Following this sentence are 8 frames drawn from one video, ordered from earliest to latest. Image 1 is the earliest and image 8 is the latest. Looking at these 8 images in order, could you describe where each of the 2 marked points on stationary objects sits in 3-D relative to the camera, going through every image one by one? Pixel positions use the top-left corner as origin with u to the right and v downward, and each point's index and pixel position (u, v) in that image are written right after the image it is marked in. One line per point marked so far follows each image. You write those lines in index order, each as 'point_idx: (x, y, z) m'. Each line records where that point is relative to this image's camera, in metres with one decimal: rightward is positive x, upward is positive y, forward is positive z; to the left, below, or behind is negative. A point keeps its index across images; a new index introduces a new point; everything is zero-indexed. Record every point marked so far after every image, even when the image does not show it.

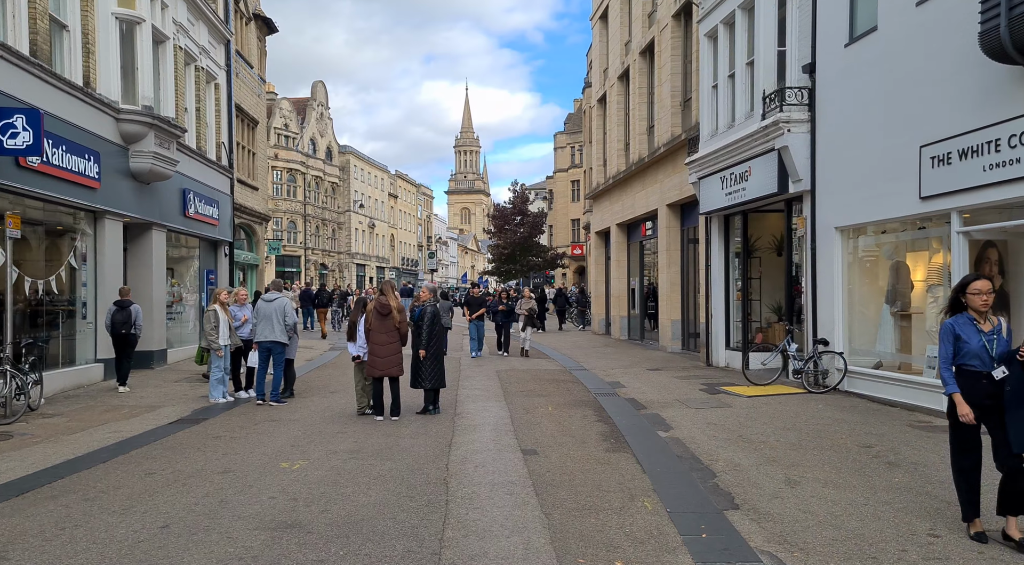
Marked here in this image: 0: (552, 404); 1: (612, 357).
0: (+0.6, -1.8, +10.8) m
1: (+2.4, -1.8, +17.6) m
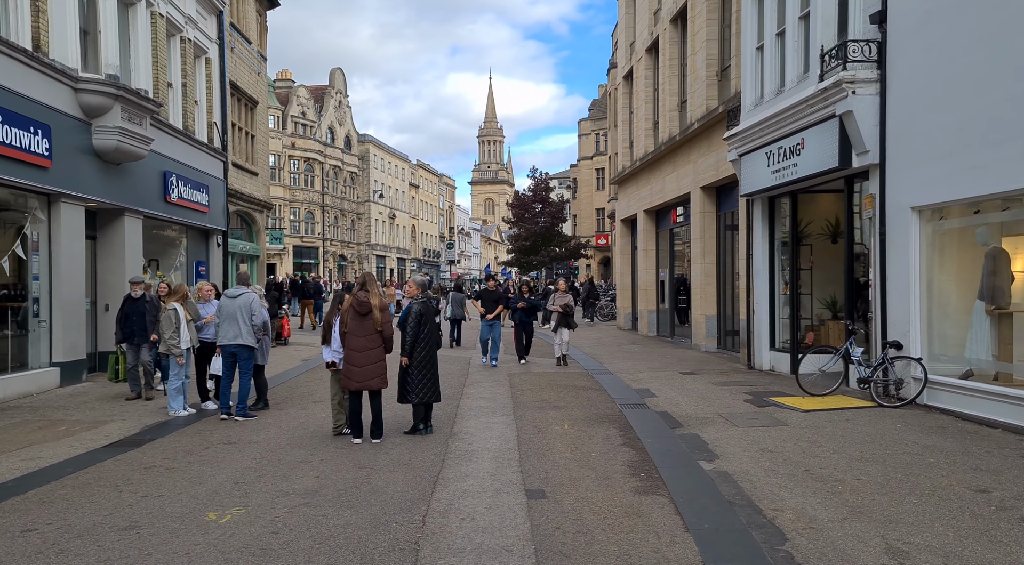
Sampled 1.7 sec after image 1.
0: (+0.7, -1.7, +9.1) m
1: (+2.7, -1.6, +15.8) m
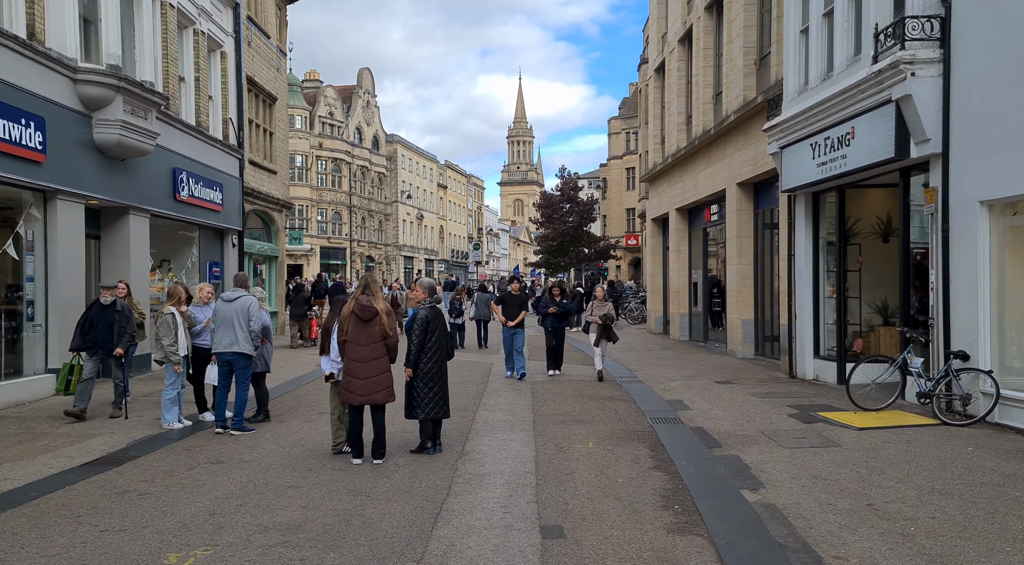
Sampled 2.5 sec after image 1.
0: (+0.9, -1.7, +8.2) m
1: (+3.2, -1.6, +14.9) m
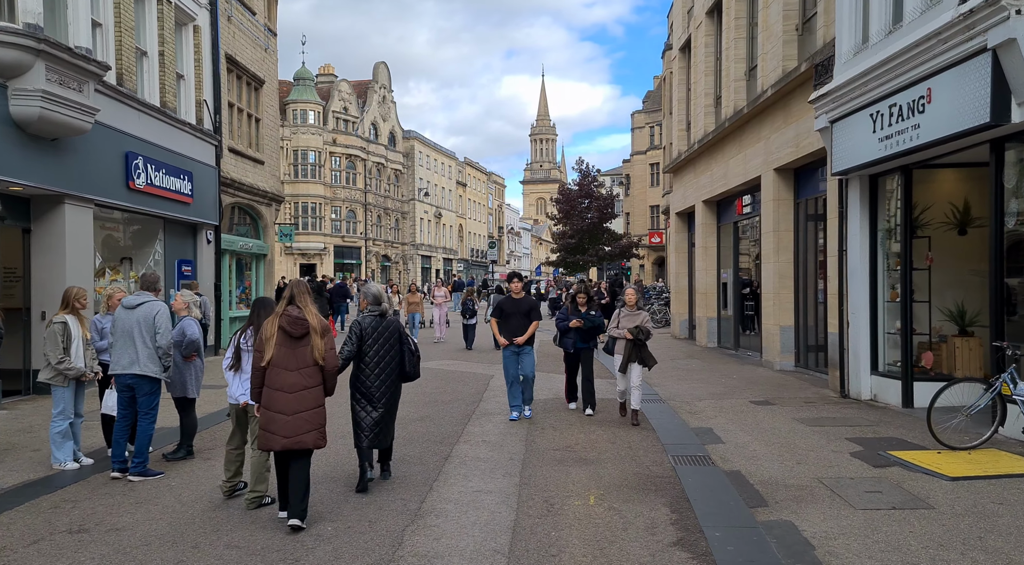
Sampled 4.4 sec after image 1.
0: (+0.7, -1.7, +6.3) m
1: (+3.2, -1.7, +12.9) m
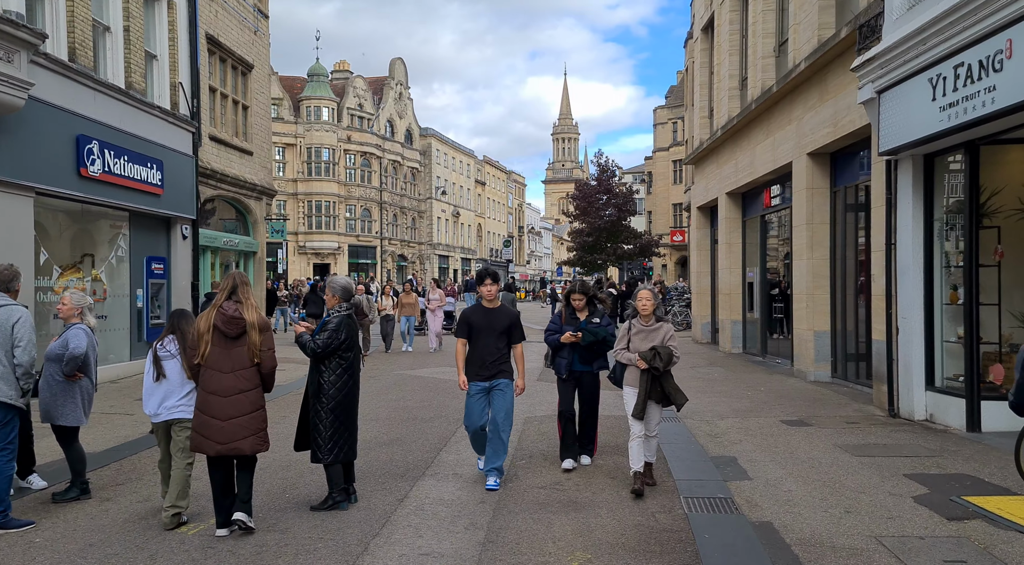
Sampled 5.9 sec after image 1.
0: (+0.5, -1.7, +4.8) m
1: (+3.2, -1.6, +11.3) m
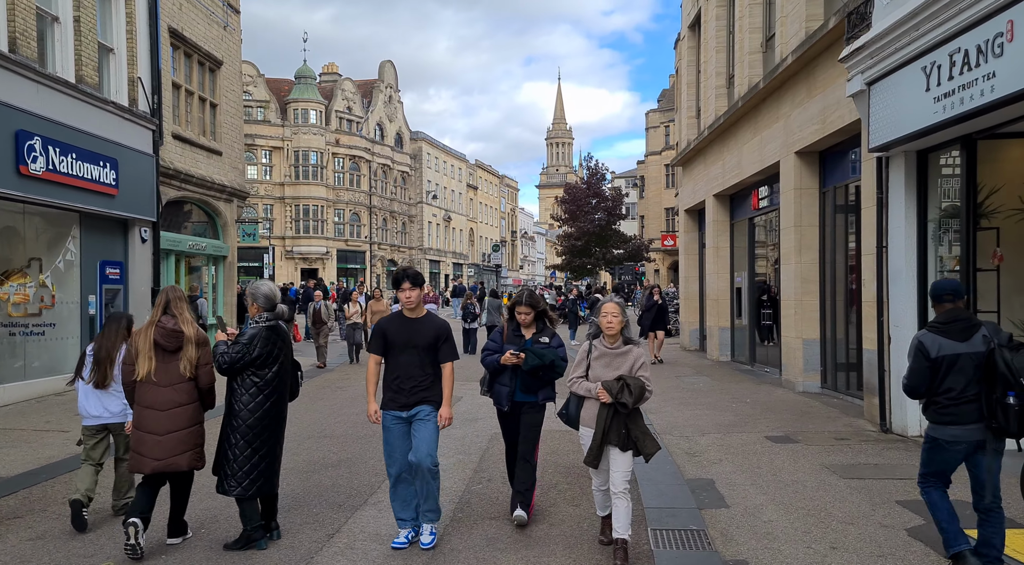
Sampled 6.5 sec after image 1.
0: (+0.1, -1.7, +4.2) m
1: (+2.7, -1.7, +10.7) m
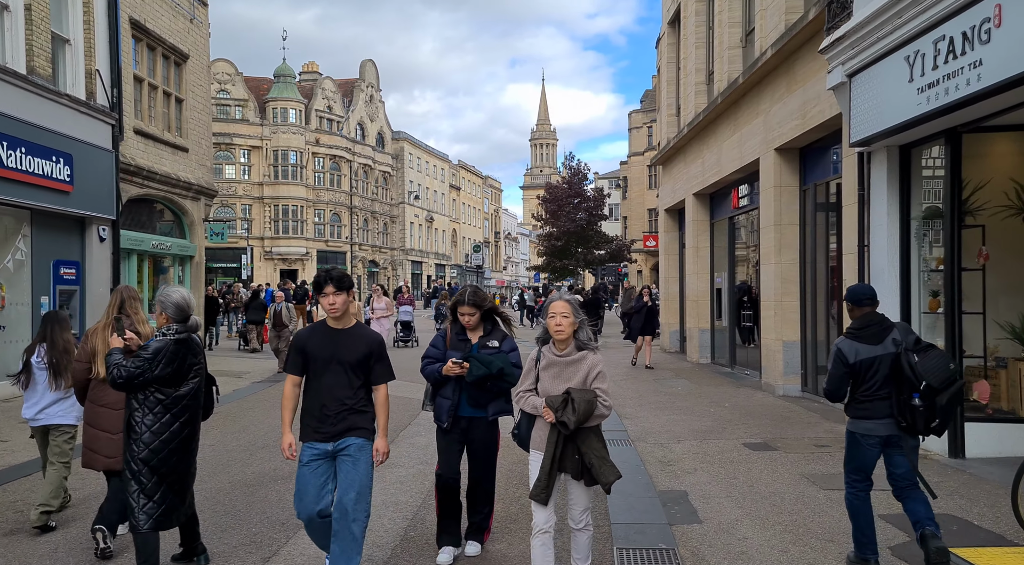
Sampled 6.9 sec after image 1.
0: (-0.2, -1.7, +3.8) m
1: (+2.3, -1.7, +10.3) m
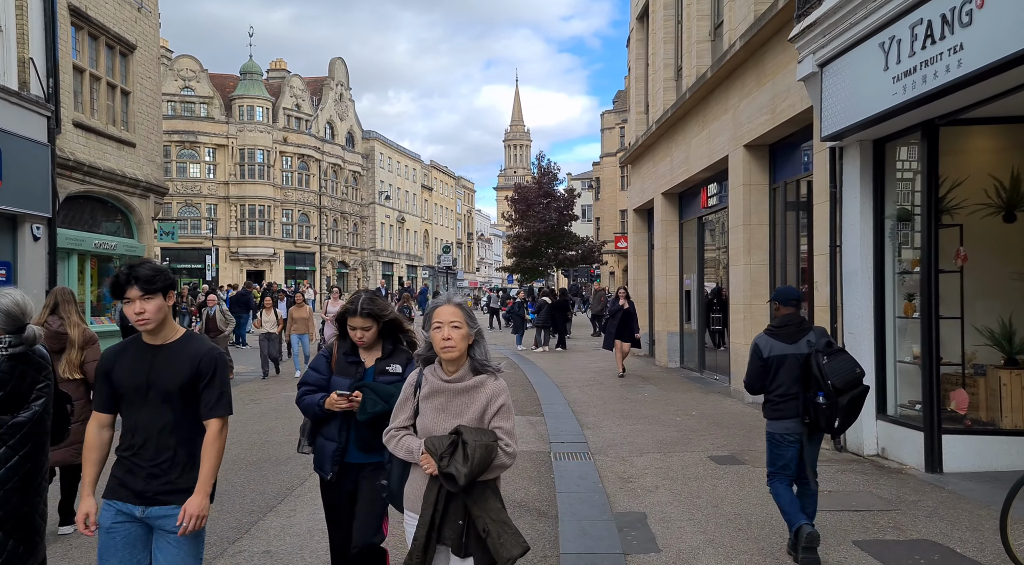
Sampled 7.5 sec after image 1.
0: (-0.5, -1.7, +3.2) m
1: (+1.8, -1.8, +9.9) m
